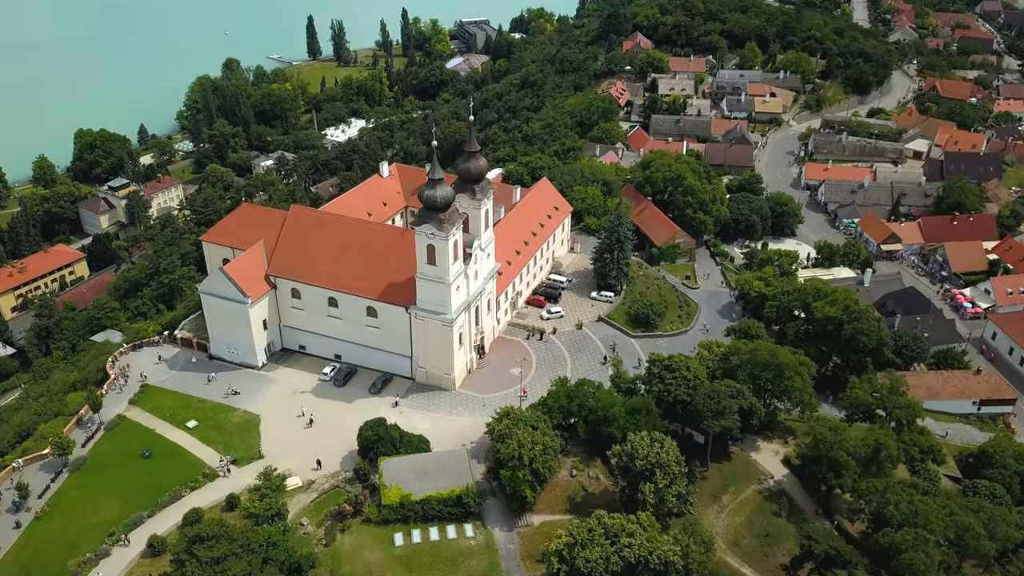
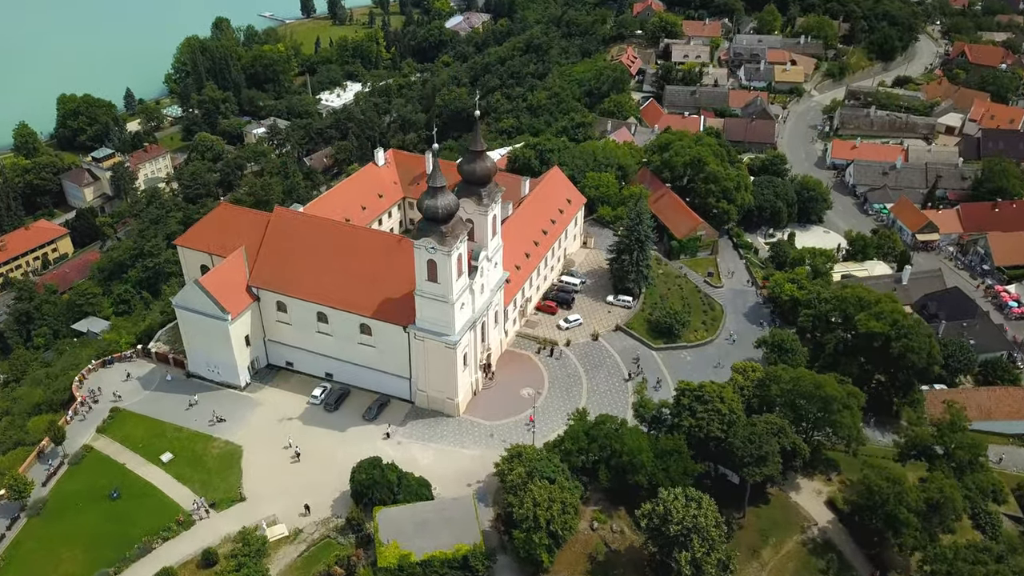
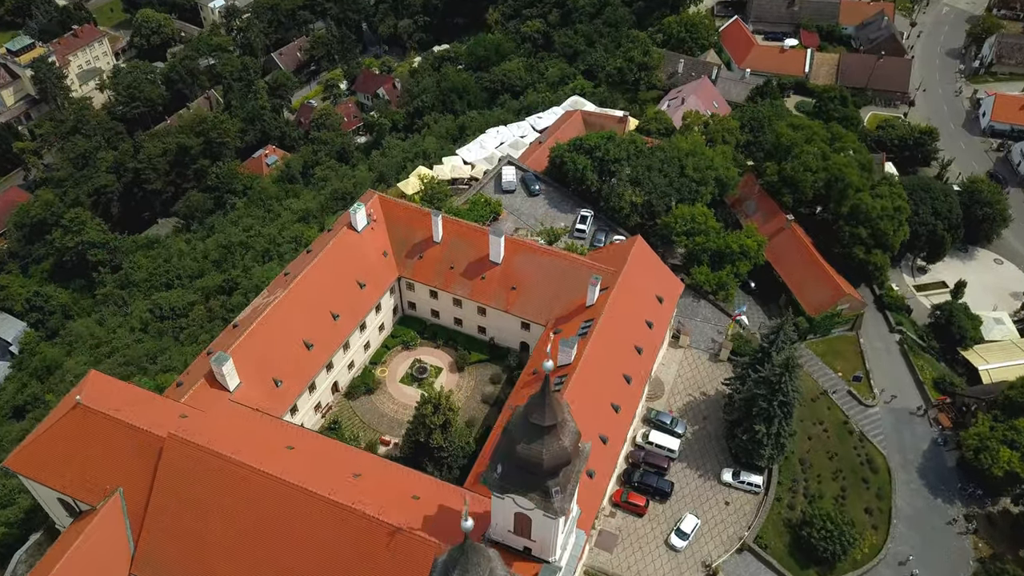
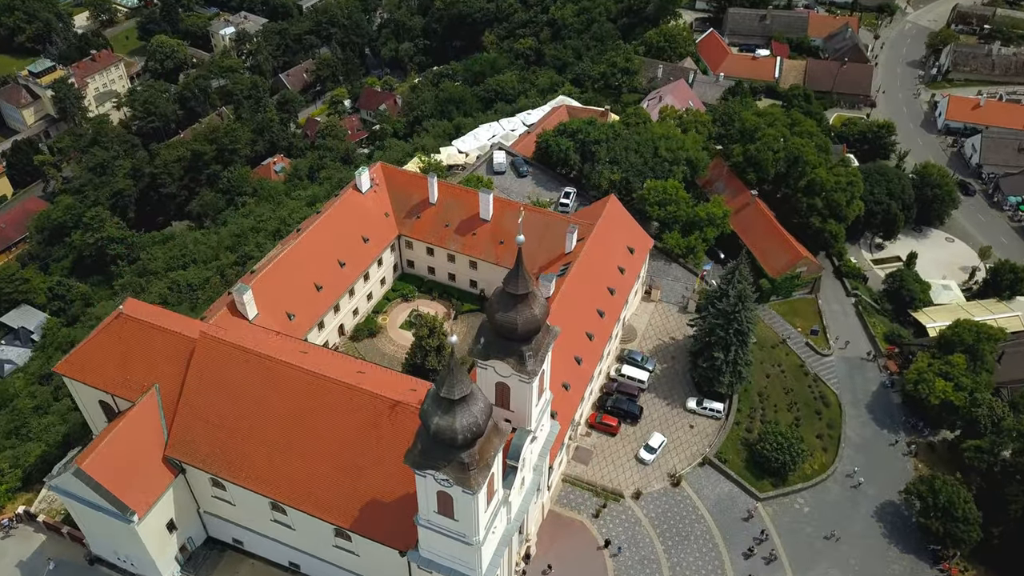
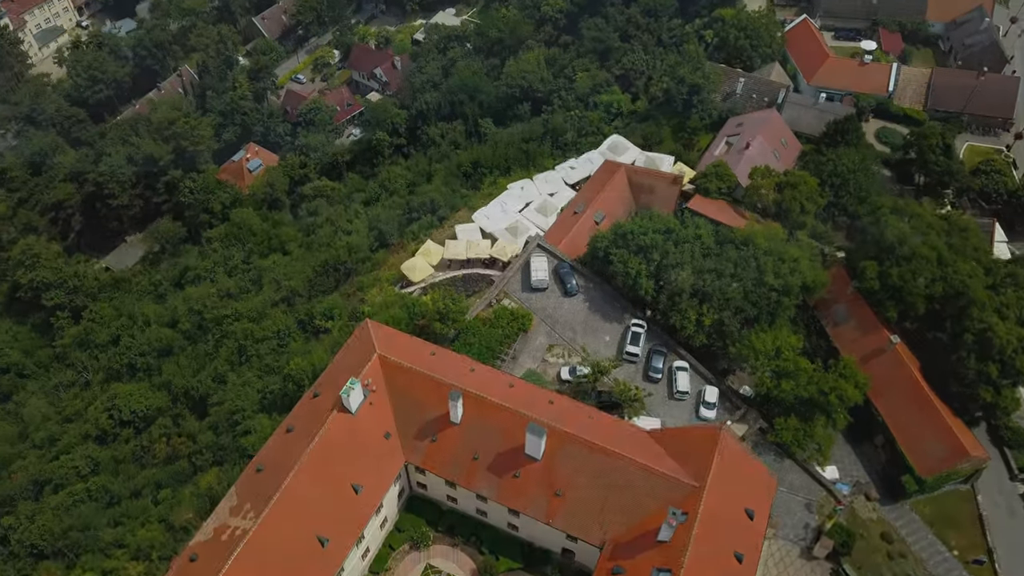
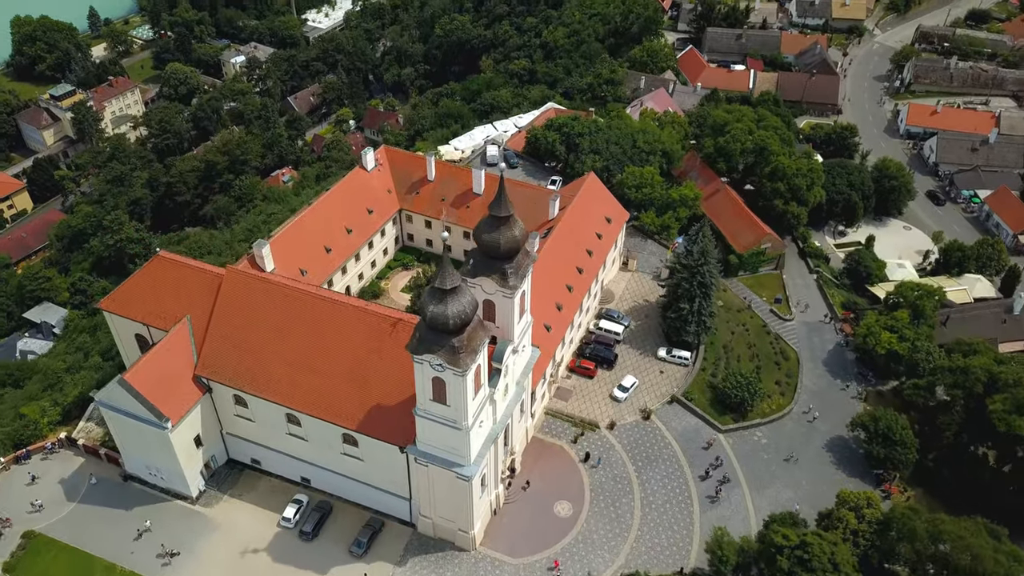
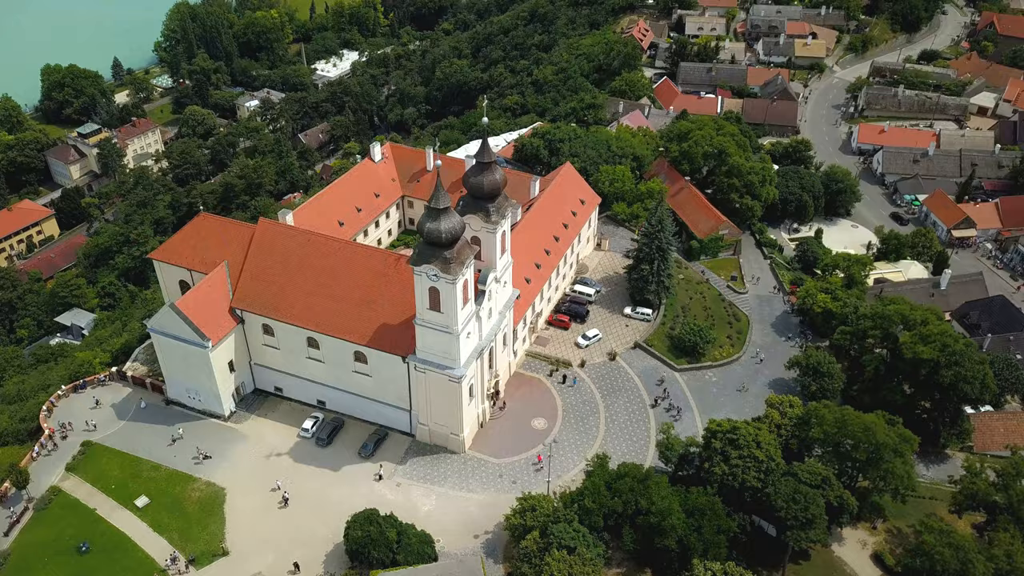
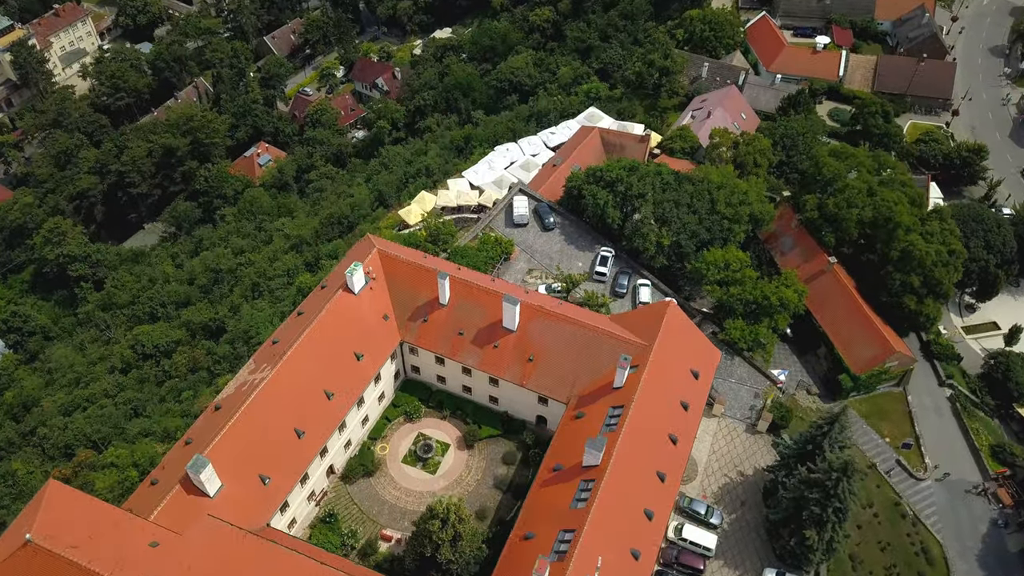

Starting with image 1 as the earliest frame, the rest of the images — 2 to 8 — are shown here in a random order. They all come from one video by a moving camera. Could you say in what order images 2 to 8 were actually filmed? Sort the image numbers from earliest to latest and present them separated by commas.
2, 7, 6, 4, 3, 8, 5
